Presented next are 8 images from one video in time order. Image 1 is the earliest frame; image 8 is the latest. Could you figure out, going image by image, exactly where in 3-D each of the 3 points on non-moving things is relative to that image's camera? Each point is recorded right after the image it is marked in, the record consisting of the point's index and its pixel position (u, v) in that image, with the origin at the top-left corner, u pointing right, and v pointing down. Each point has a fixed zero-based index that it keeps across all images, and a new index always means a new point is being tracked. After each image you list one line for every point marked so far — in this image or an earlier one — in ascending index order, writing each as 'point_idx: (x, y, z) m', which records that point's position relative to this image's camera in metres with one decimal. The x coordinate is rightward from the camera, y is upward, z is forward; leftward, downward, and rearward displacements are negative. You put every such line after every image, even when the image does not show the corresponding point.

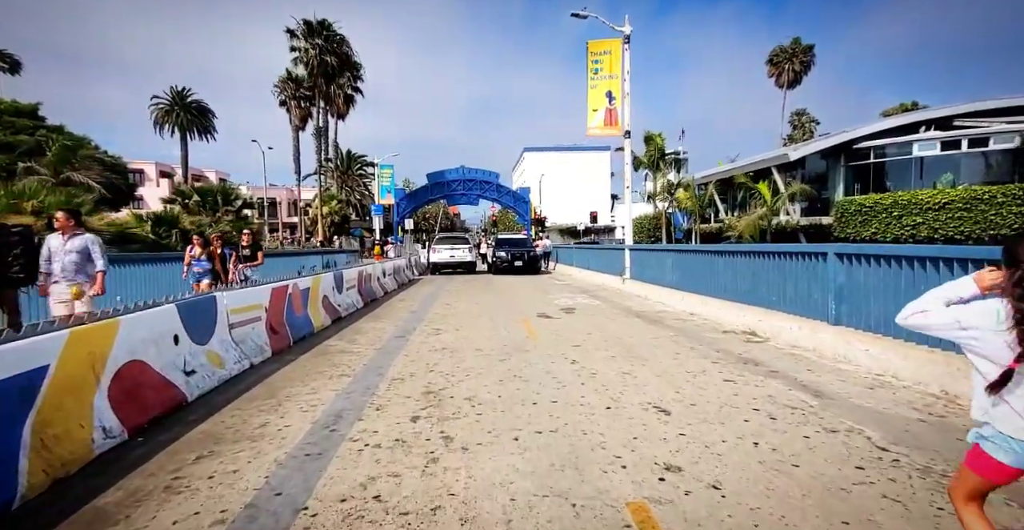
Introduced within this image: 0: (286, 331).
0: (-3.6, -1.1, +8.3) m
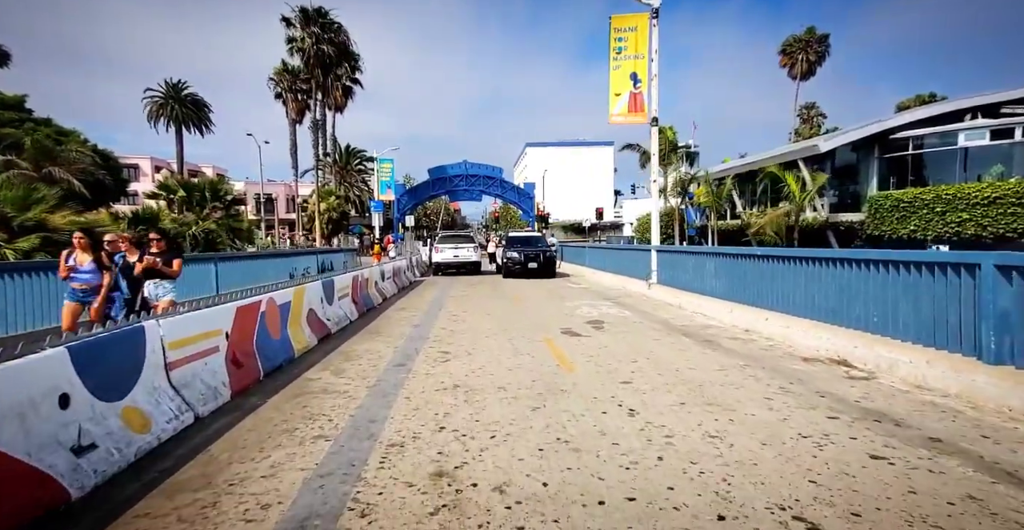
0: (-3.2, -1.2, +6.6) m
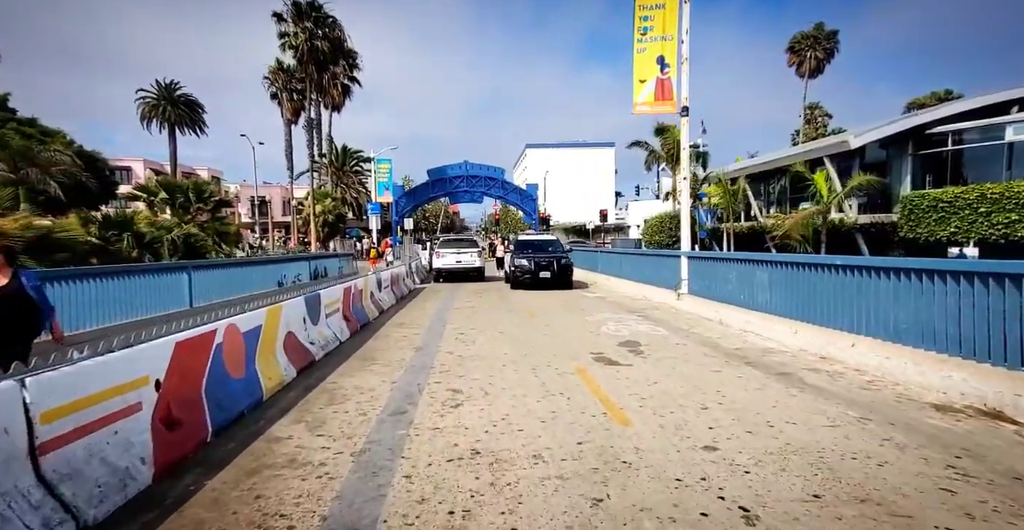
0: (-2.9, -1.4, +4.9) m
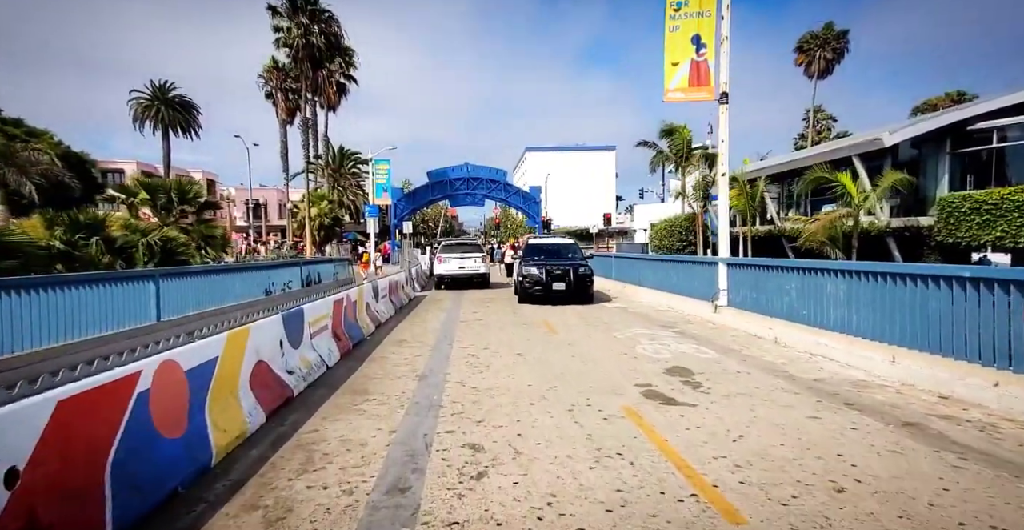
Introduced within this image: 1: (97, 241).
0: (-2.5, -1.5, +3.2) m
1: (-12.3, +0.7, +15.7) m
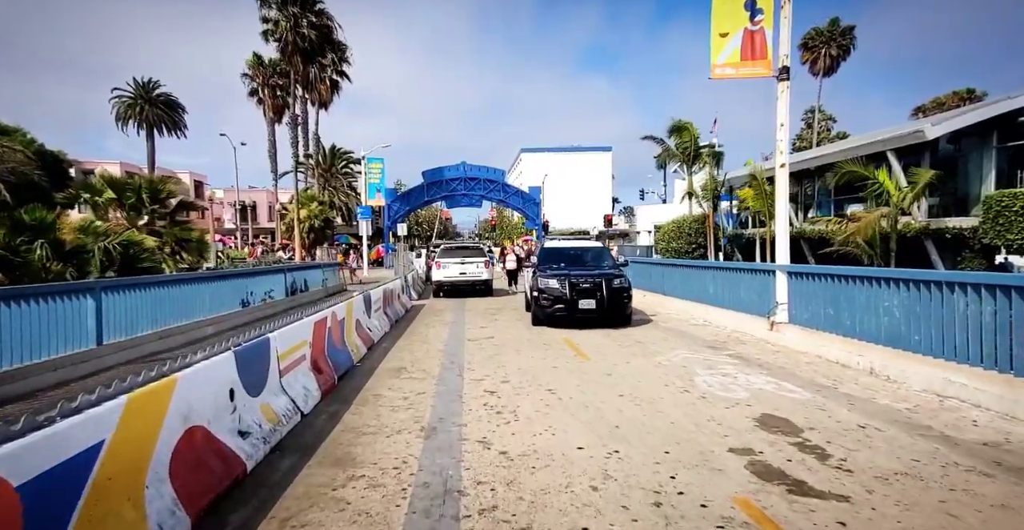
0: (-2.1, -1.7, +1.2) m
1: (-12.0, +0.5, +13.6) m
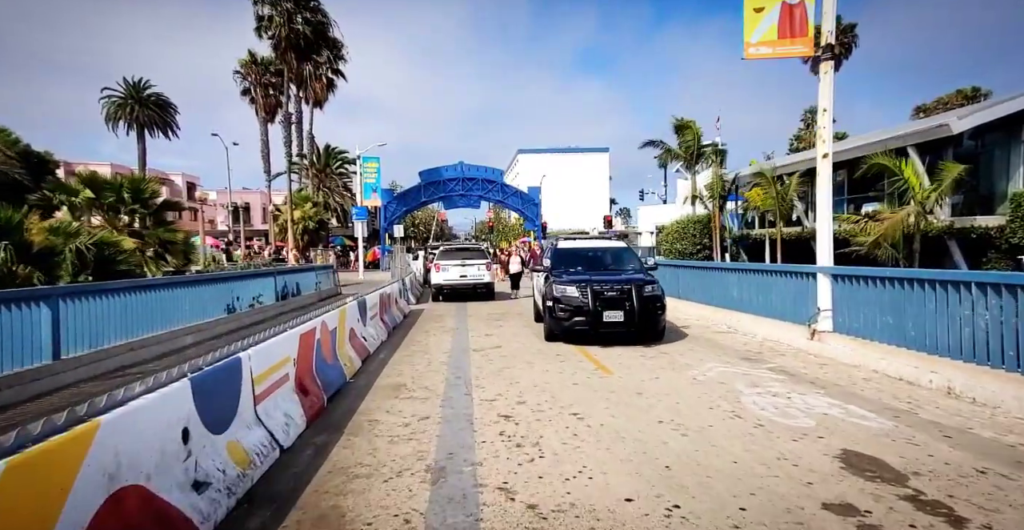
0: (-1.8, -1.7, +0.1) m
1: (-11.9, +0.4, +12.5) m
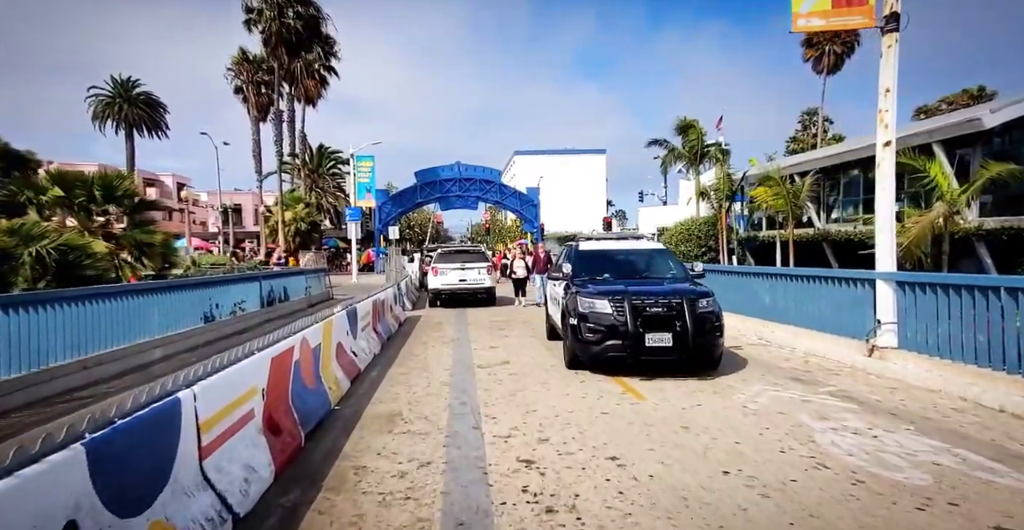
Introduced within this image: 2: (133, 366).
0: (-1.5, -1.7, -1.2) m
1: (-11.7, +0.3, +11.1) m
2: (-7.6, -2.0, +10.5) m
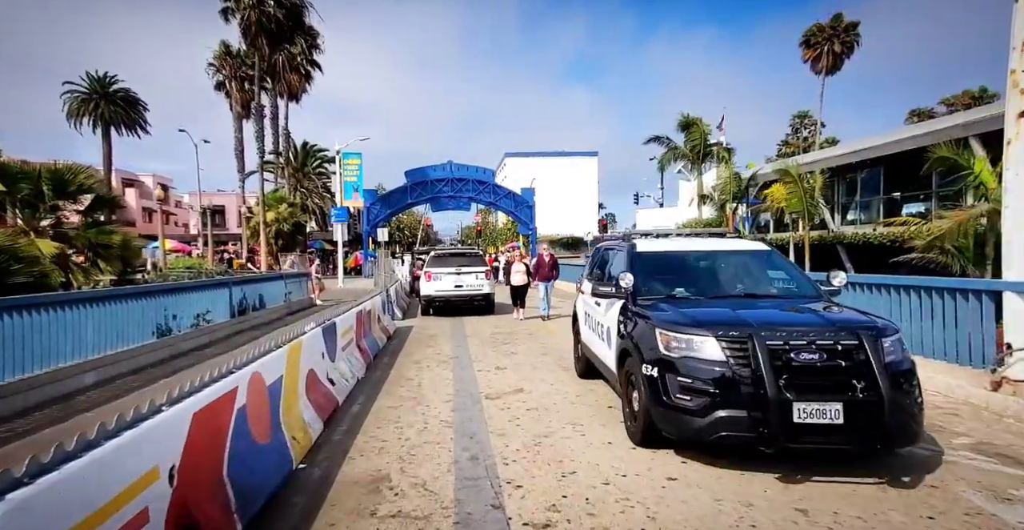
0: (-1.1, -1.8, -3.1) m
1: (-11.5, +0.2, +9.0) m
2: (-7.4, -2.1, +8.5) m
